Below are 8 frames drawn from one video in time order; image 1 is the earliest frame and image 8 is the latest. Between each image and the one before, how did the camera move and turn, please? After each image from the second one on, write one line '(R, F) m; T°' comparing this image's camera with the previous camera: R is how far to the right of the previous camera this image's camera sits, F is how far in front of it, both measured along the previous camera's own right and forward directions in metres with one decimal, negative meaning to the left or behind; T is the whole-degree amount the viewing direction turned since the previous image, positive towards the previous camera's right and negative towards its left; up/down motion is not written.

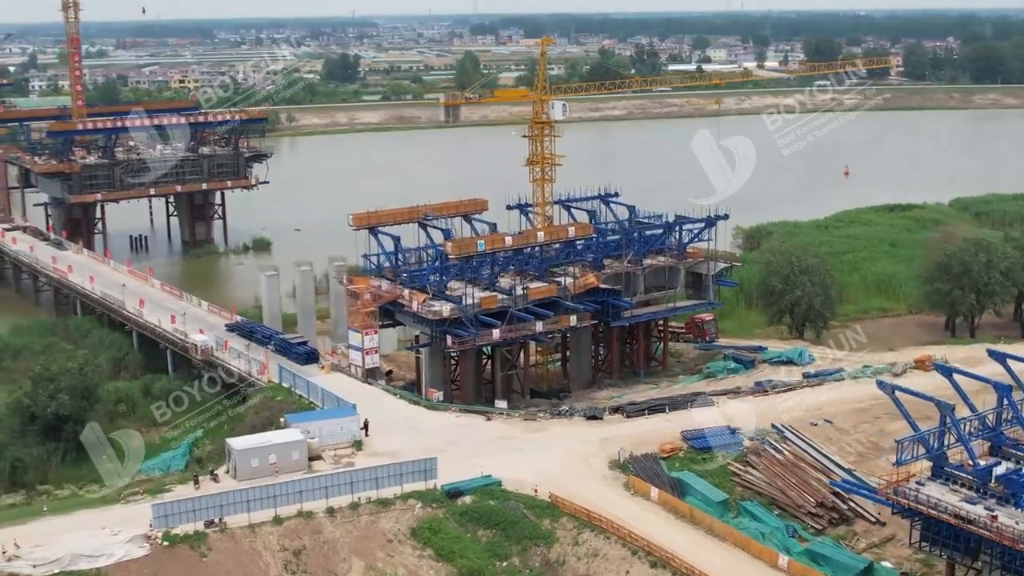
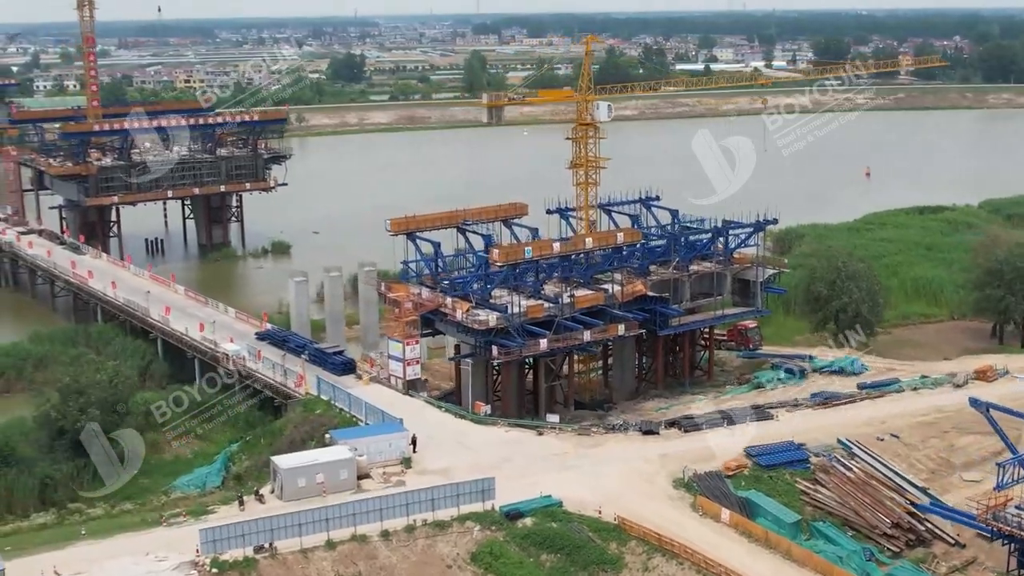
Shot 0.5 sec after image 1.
(-1.9, +1.3) m; 0°
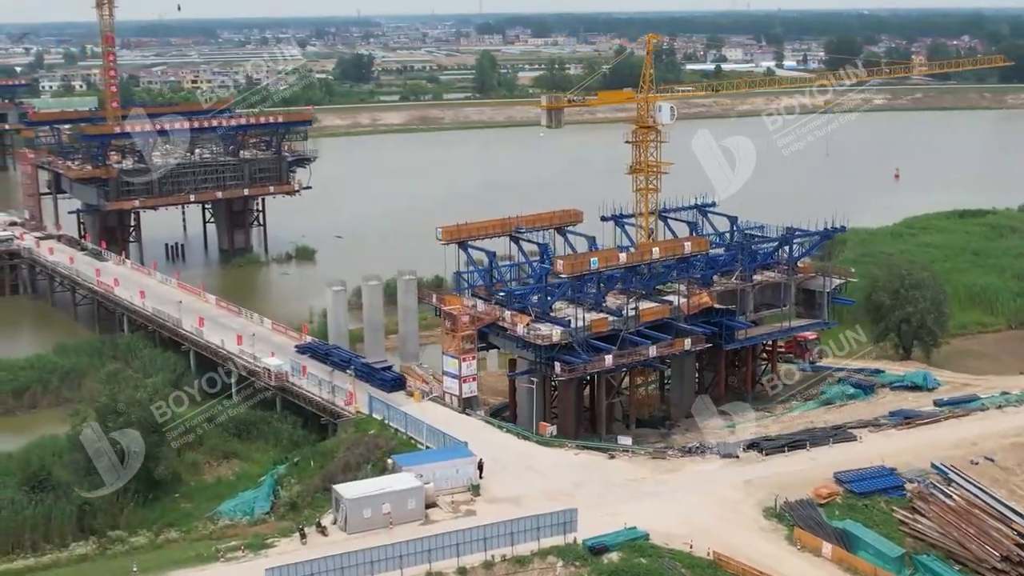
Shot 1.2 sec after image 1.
(-2.4, +1.8) m; 0°
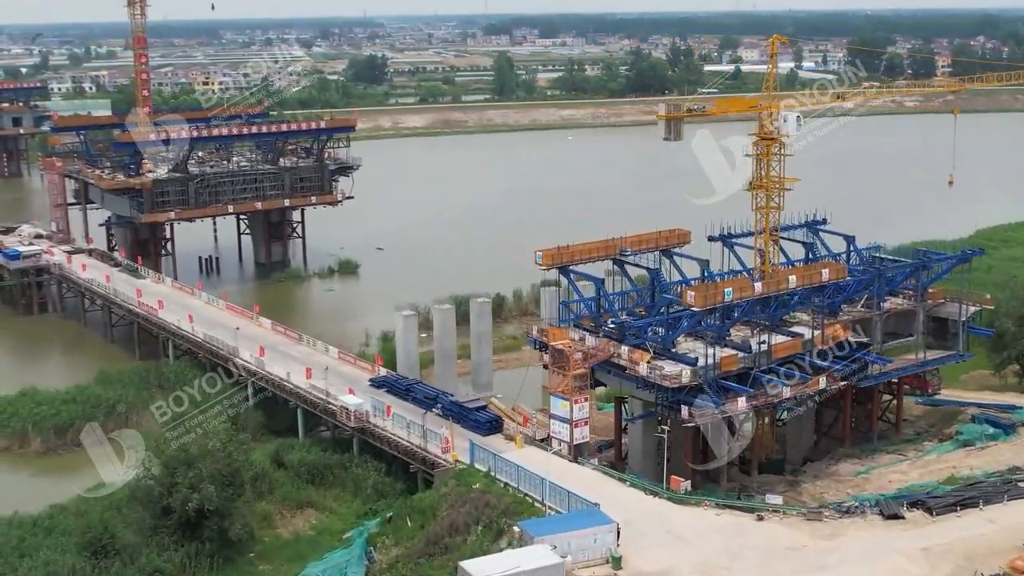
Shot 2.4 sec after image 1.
(-4.0, +3.5) m; 0°
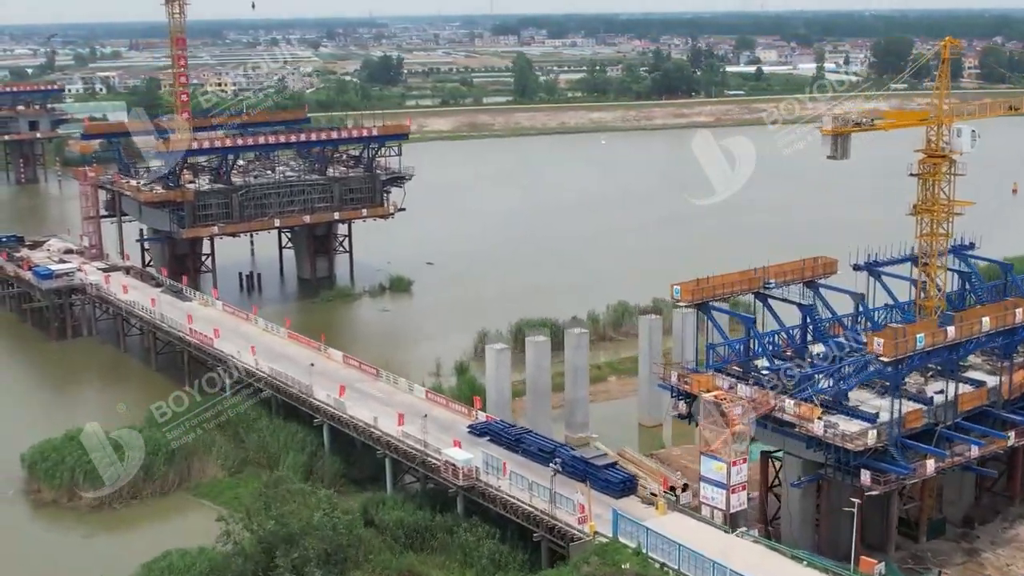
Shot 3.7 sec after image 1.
(-4.3, +3.9) m; 0°
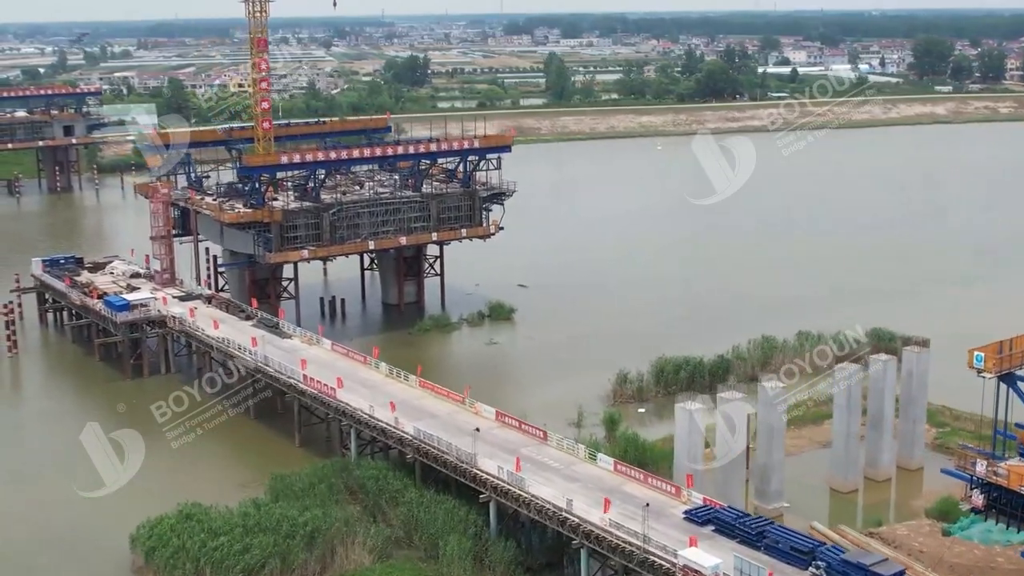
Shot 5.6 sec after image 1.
(-6.8, +5.1) m; 0°
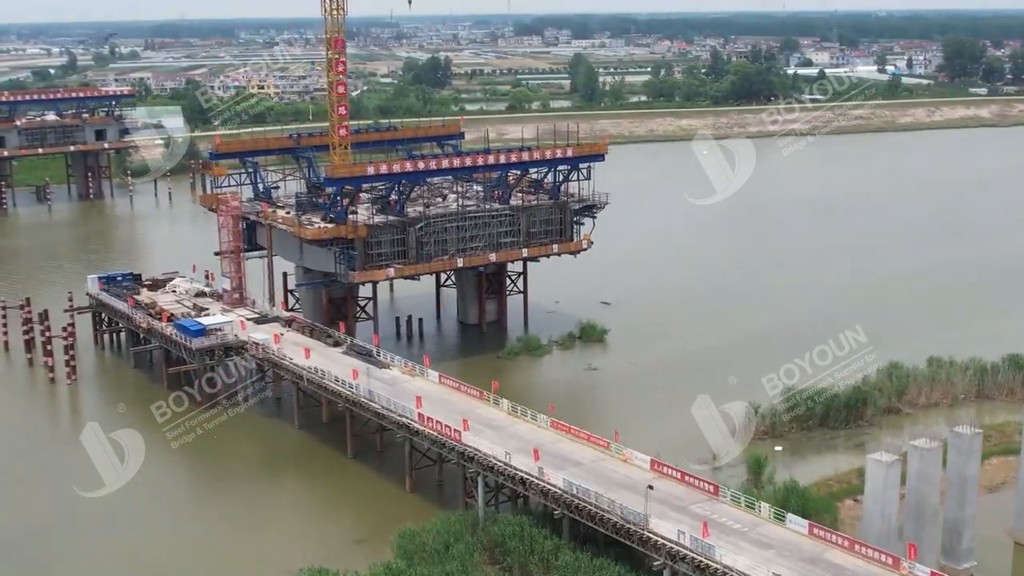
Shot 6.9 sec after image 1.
(-5.2, +3.4) m; 0°
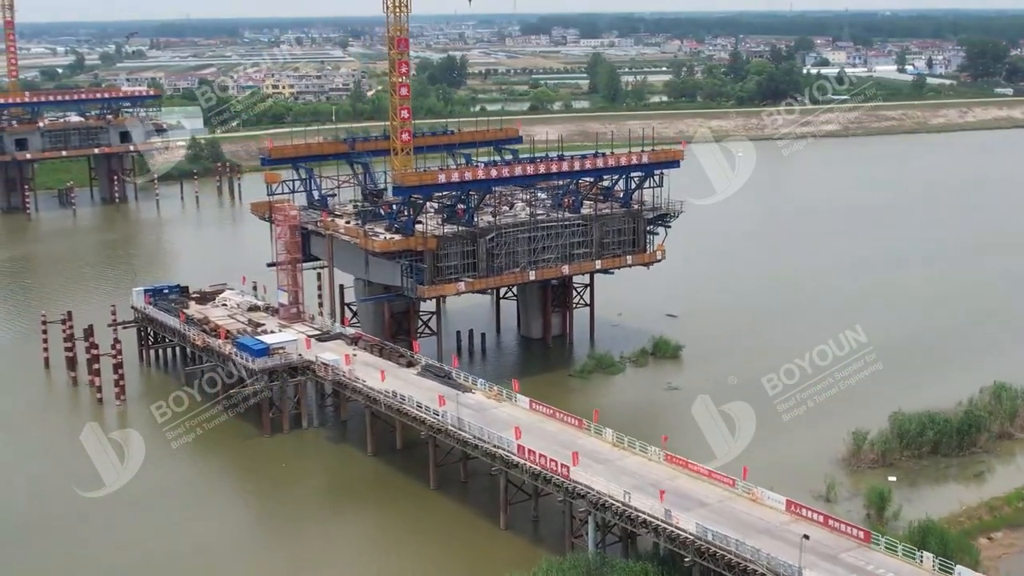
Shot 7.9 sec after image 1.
(-3.6, +2.4) m; 0°
